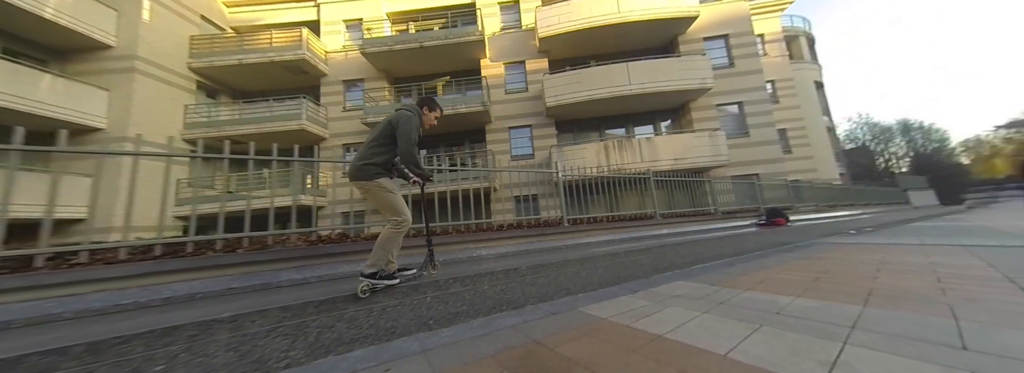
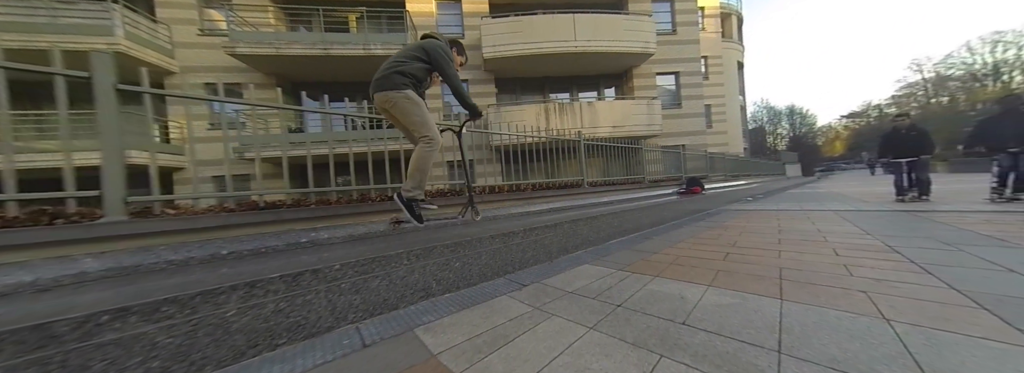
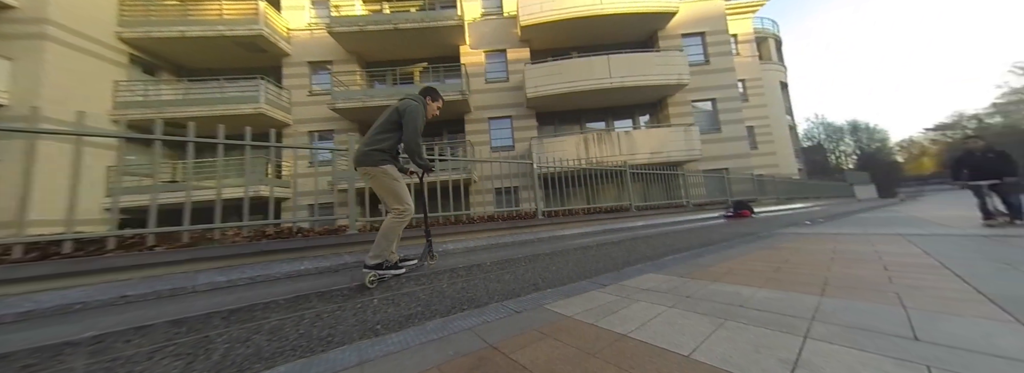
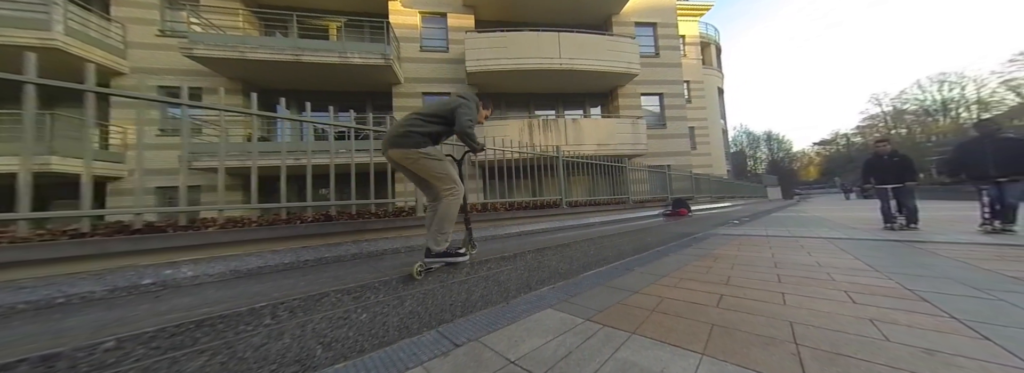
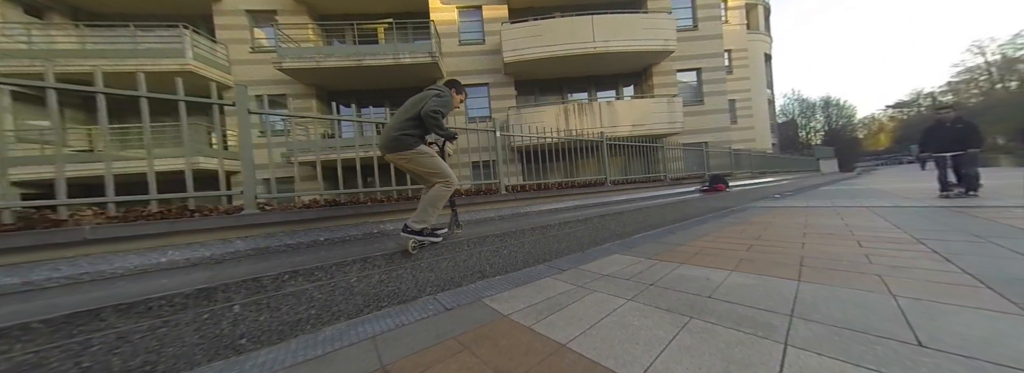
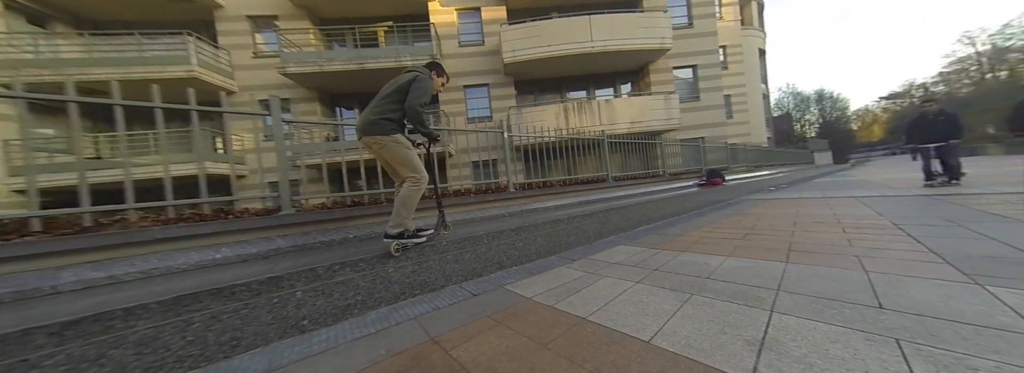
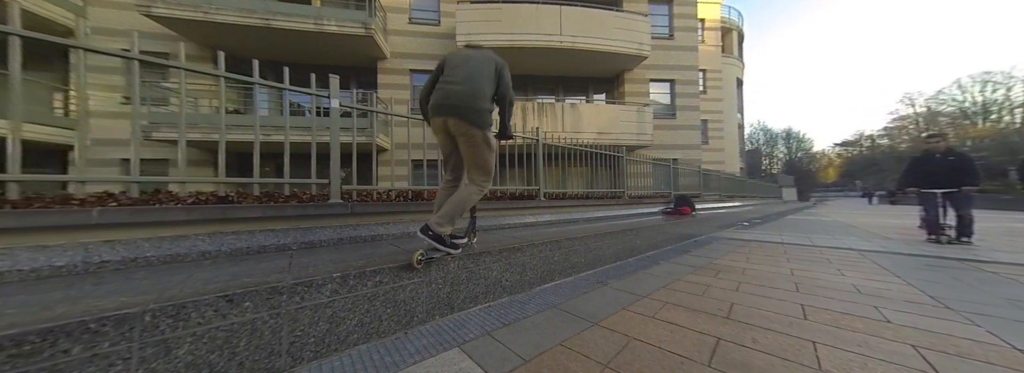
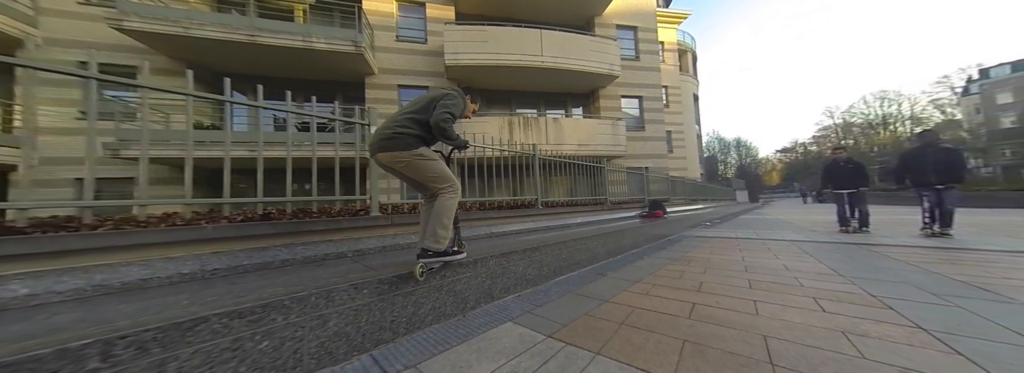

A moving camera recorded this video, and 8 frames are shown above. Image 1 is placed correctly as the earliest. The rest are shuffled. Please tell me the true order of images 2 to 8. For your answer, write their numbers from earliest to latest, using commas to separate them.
3, 6, 5, 2, 4, 8, 7
